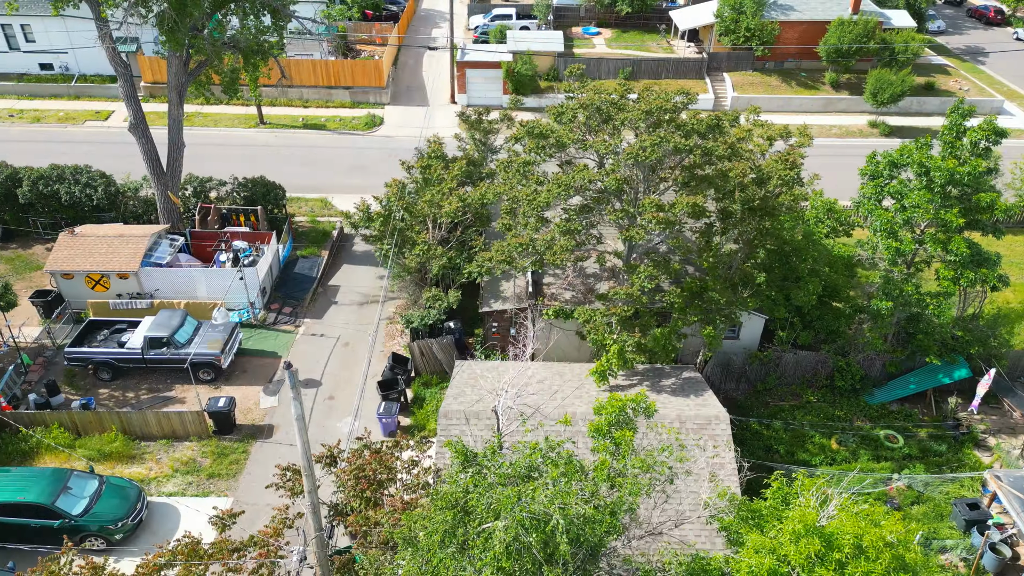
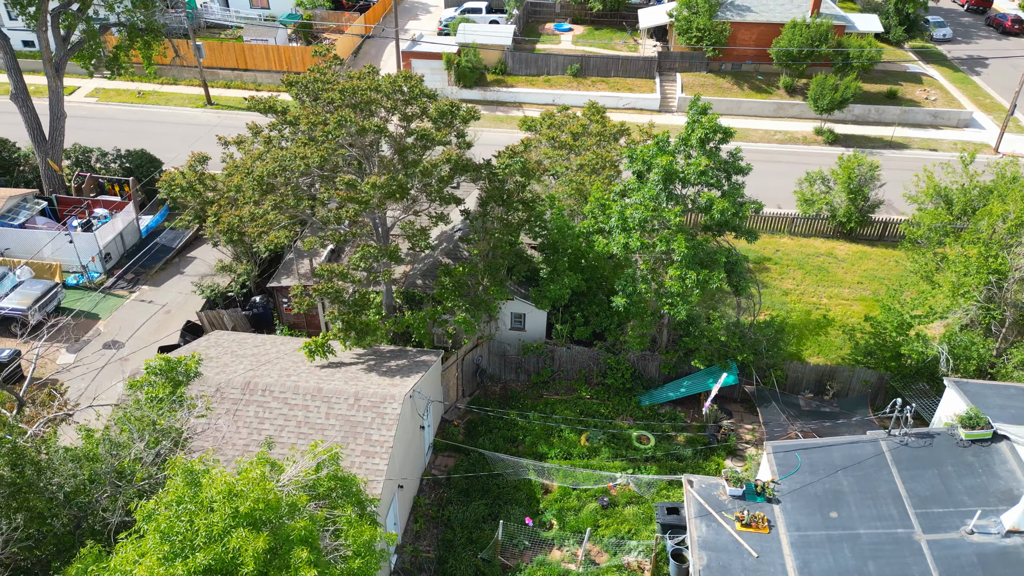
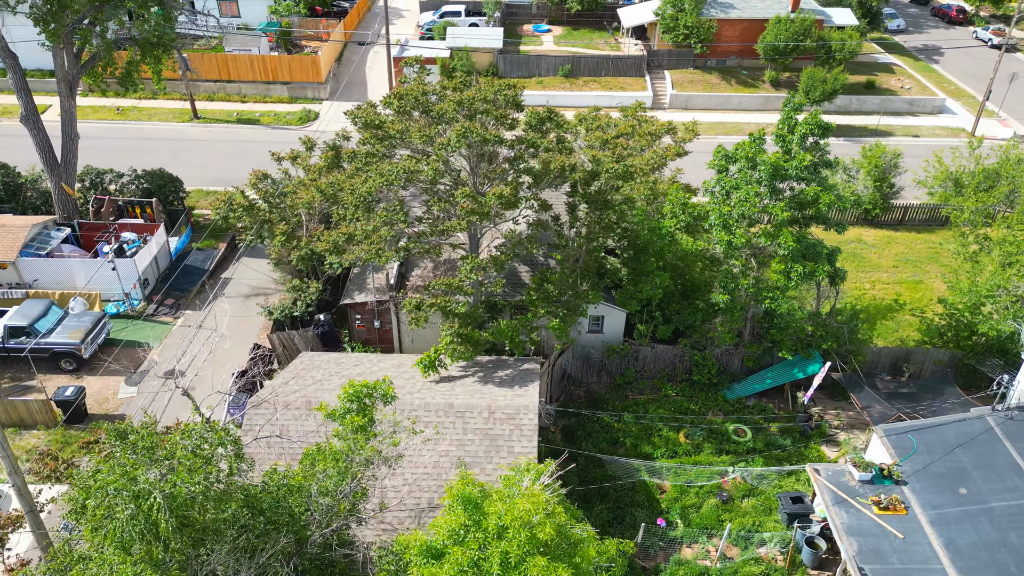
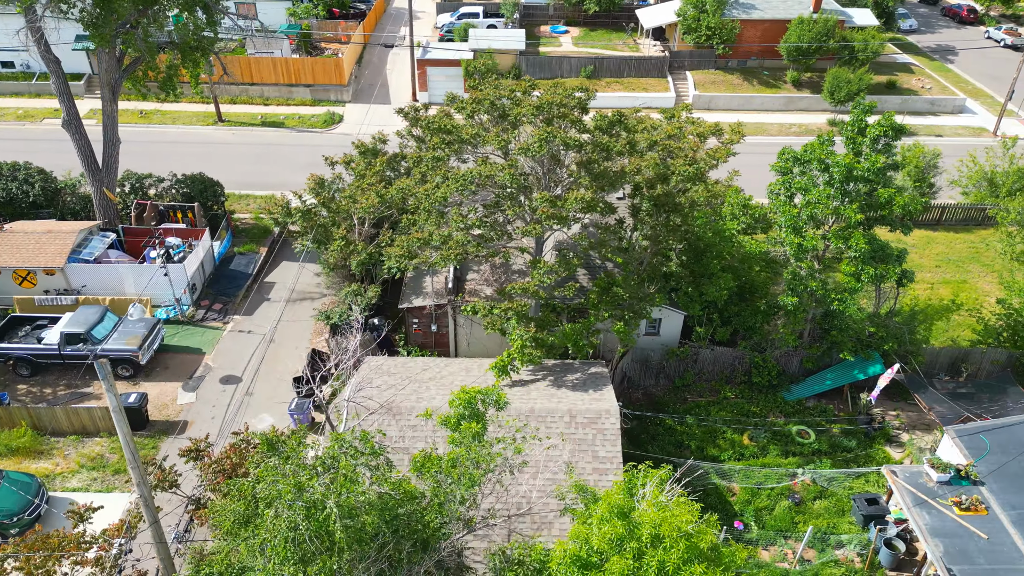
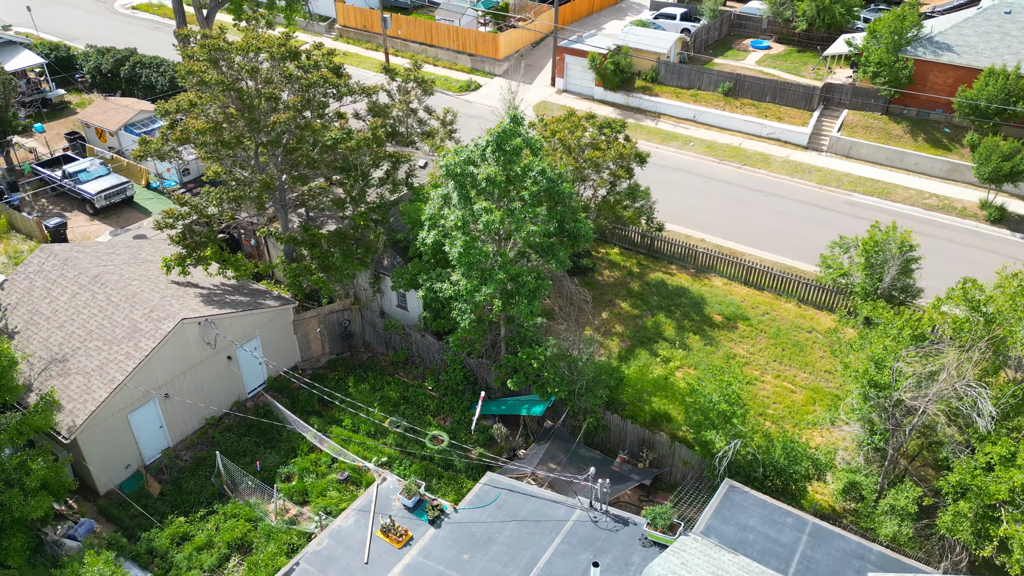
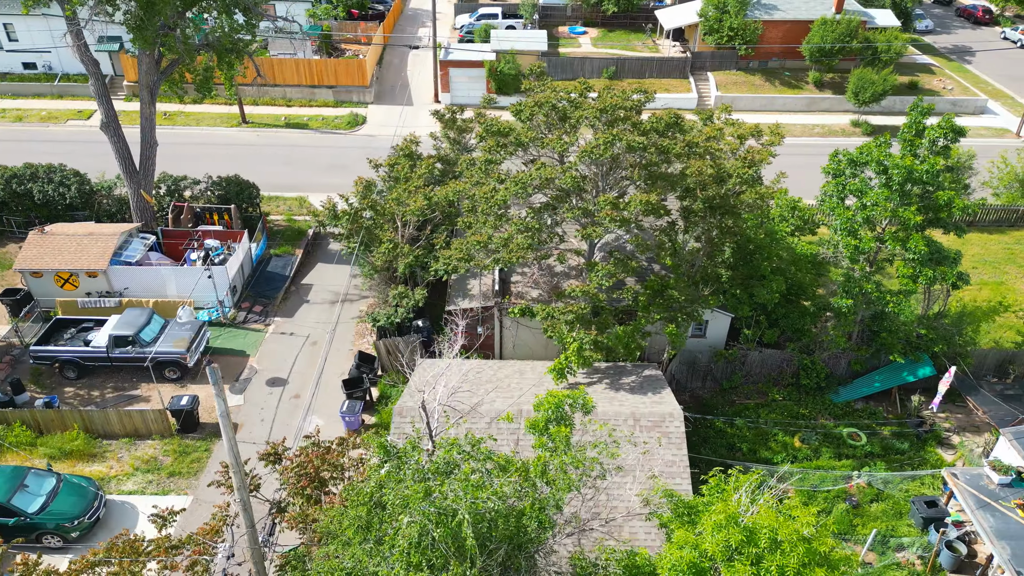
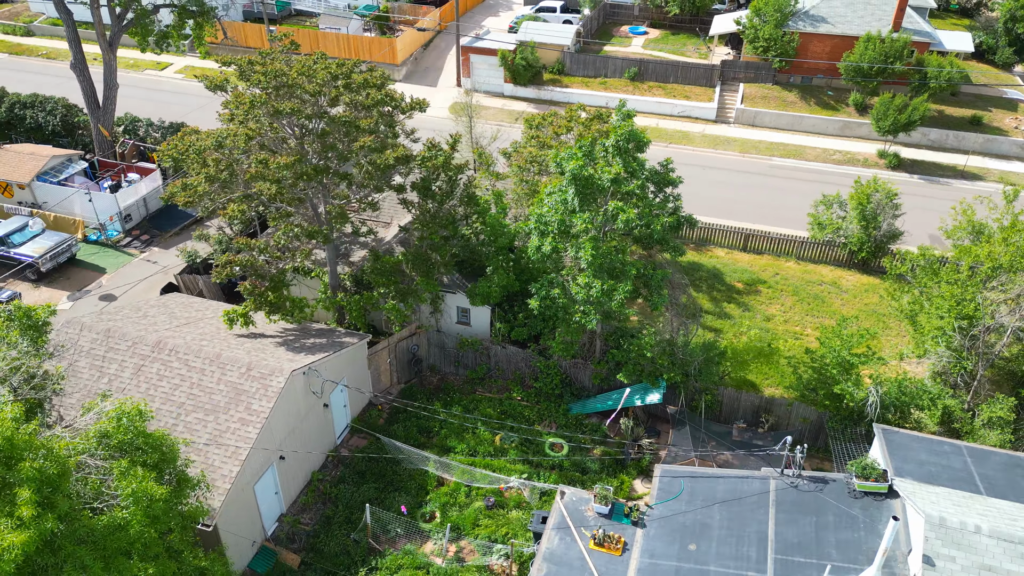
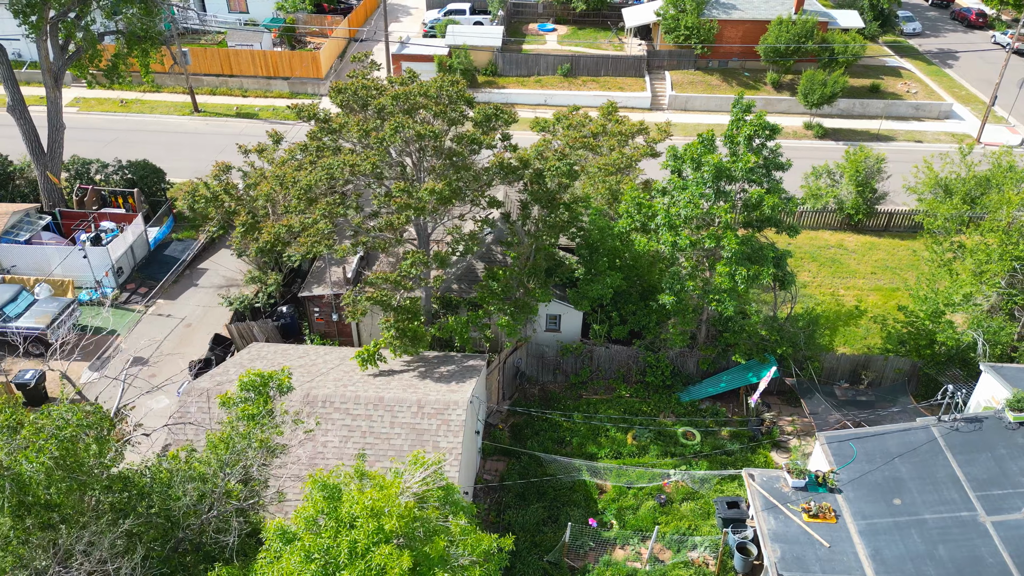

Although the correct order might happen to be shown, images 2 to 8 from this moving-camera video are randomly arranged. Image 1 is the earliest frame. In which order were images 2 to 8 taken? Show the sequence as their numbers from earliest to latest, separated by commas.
6, 4, 3, 8, 2, 7, 5
